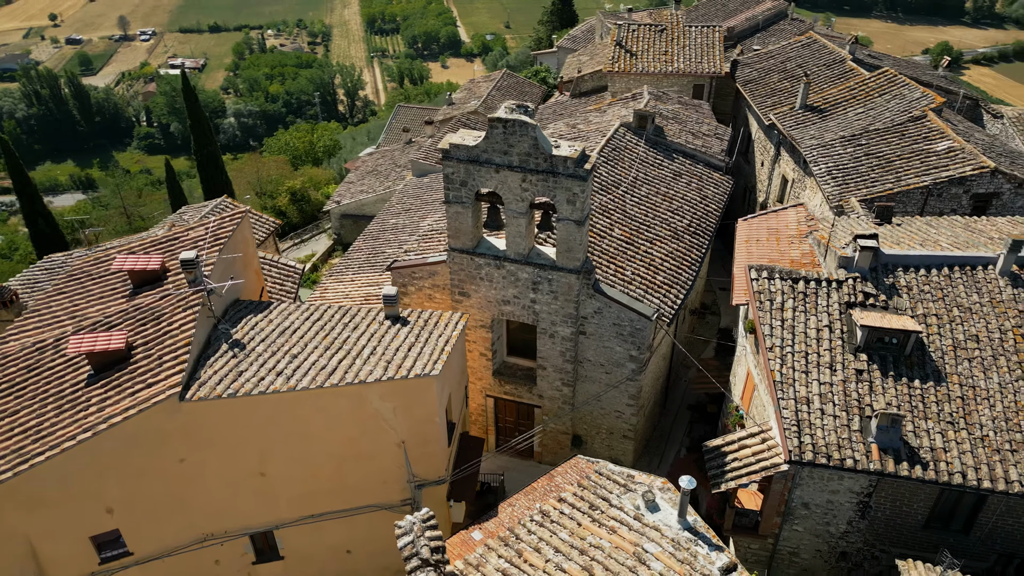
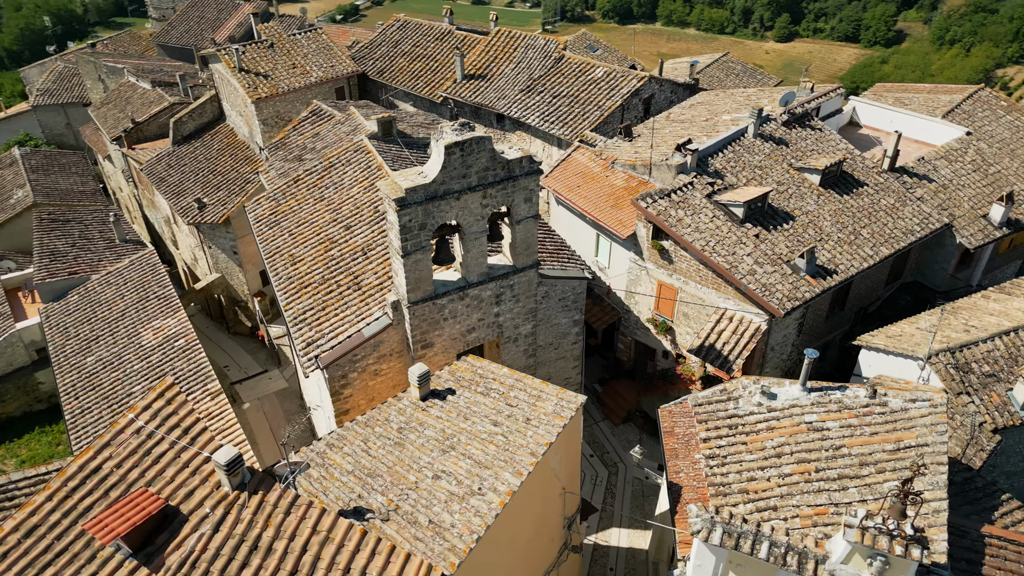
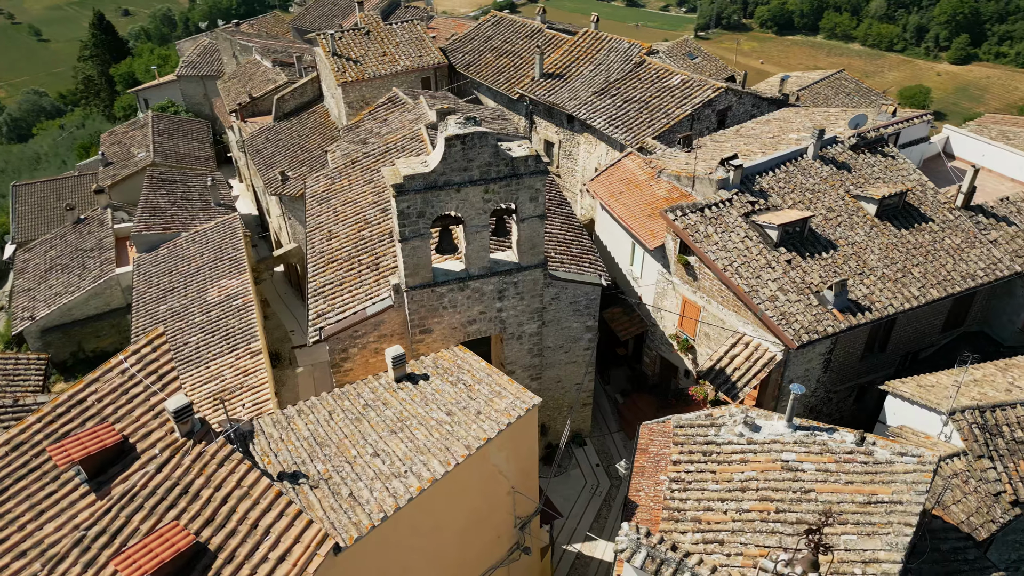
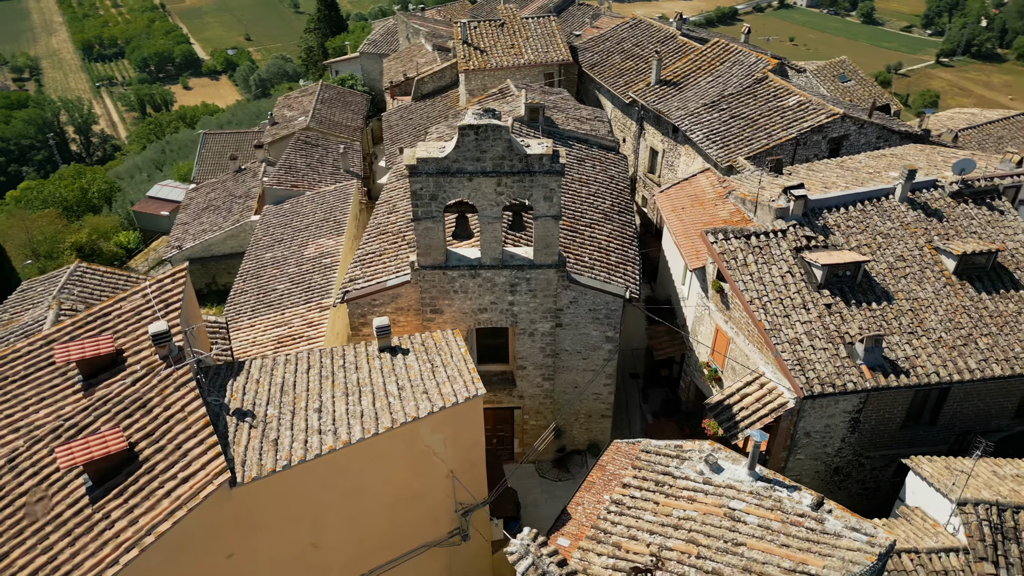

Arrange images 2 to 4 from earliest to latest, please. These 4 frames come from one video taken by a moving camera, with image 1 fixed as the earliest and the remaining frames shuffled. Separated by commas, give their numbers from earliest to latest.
4, 3, 2
